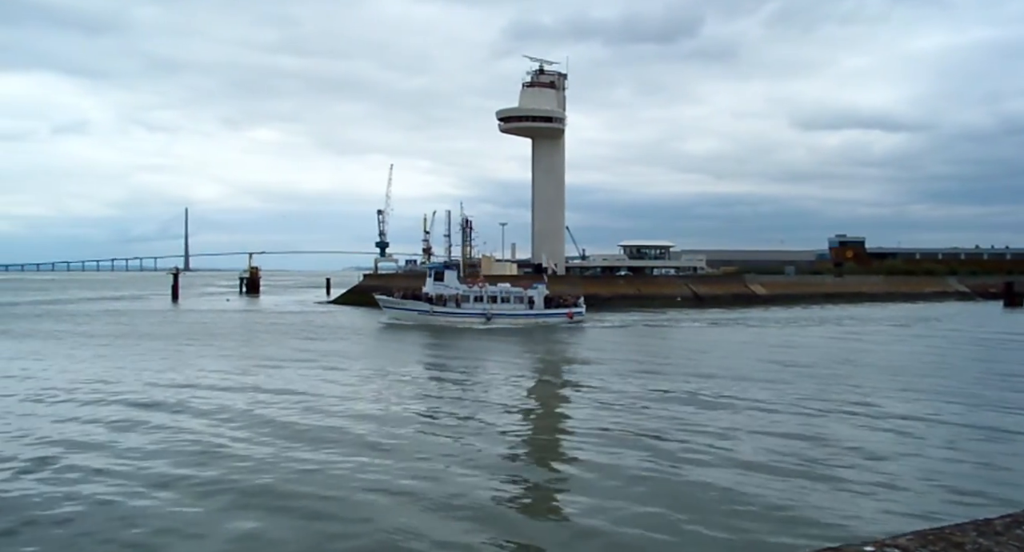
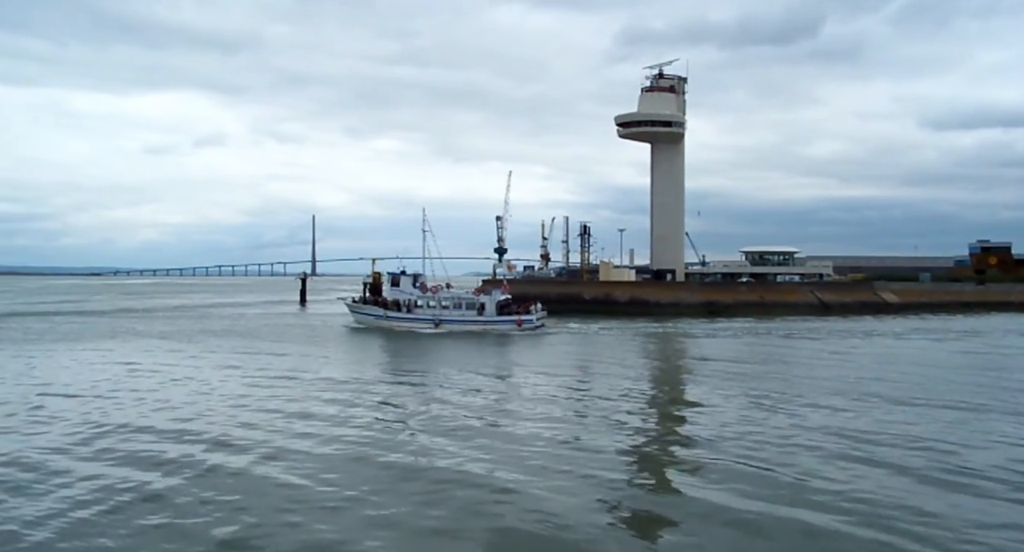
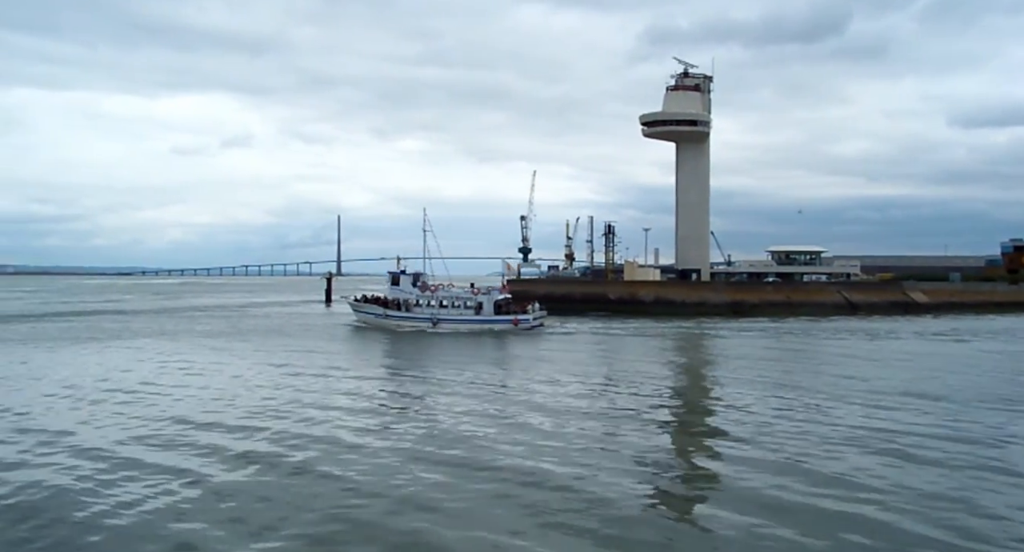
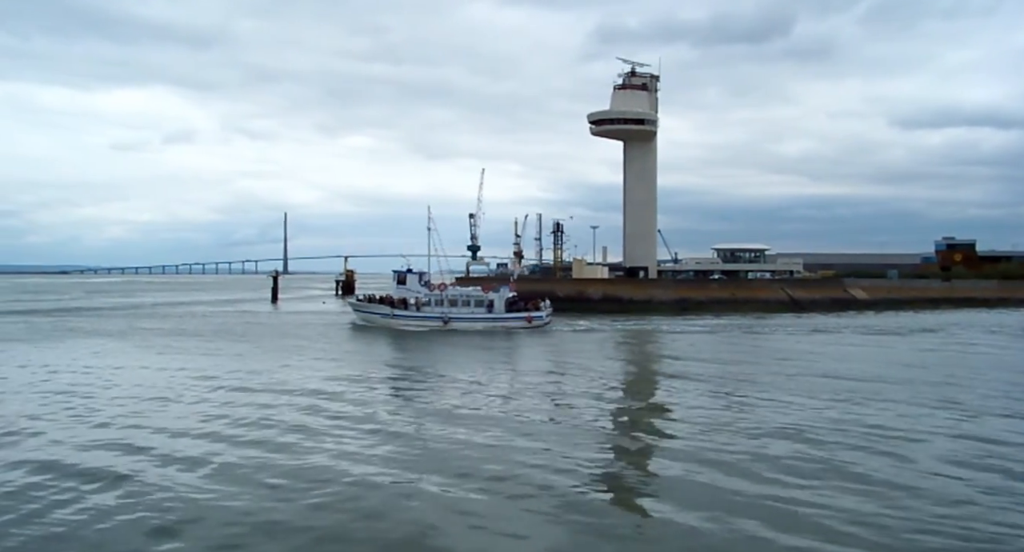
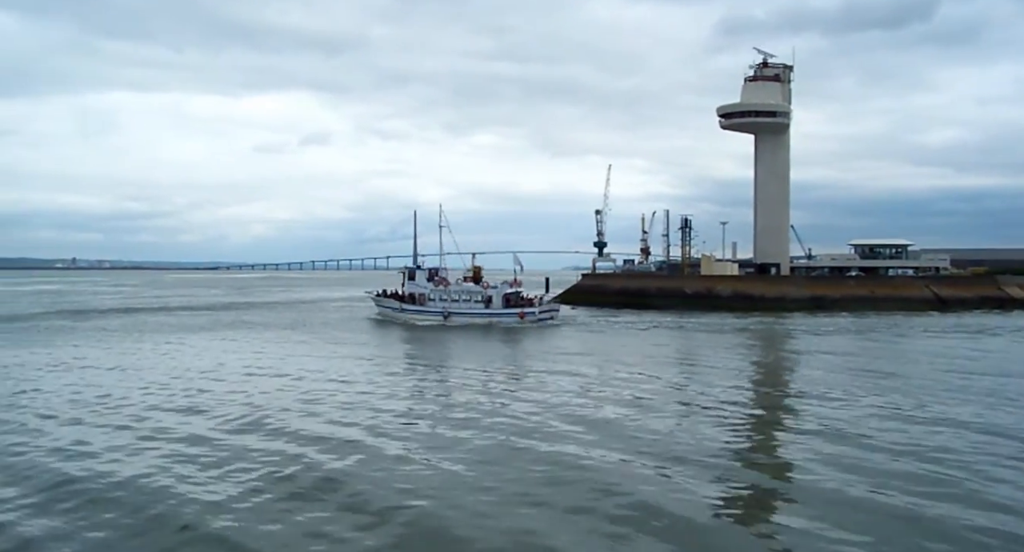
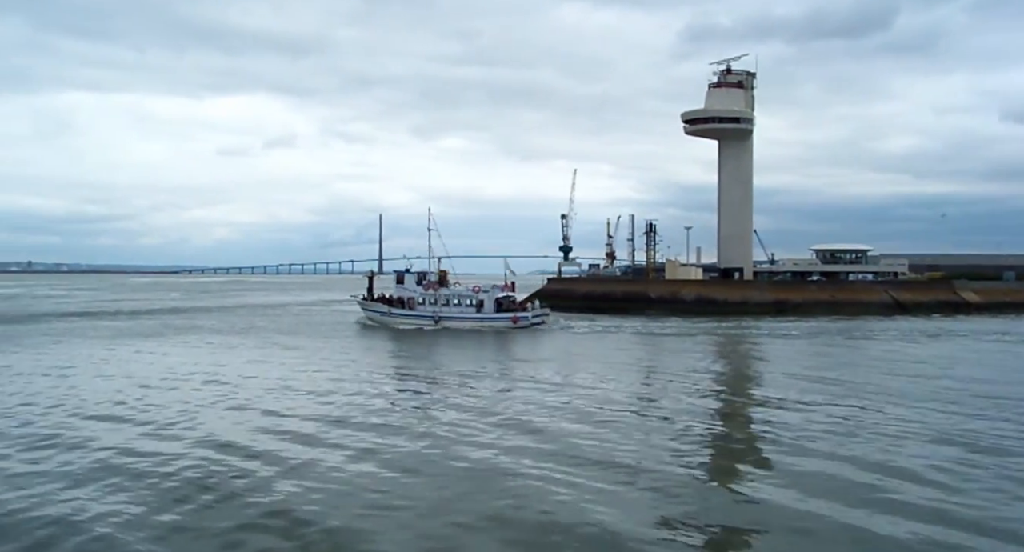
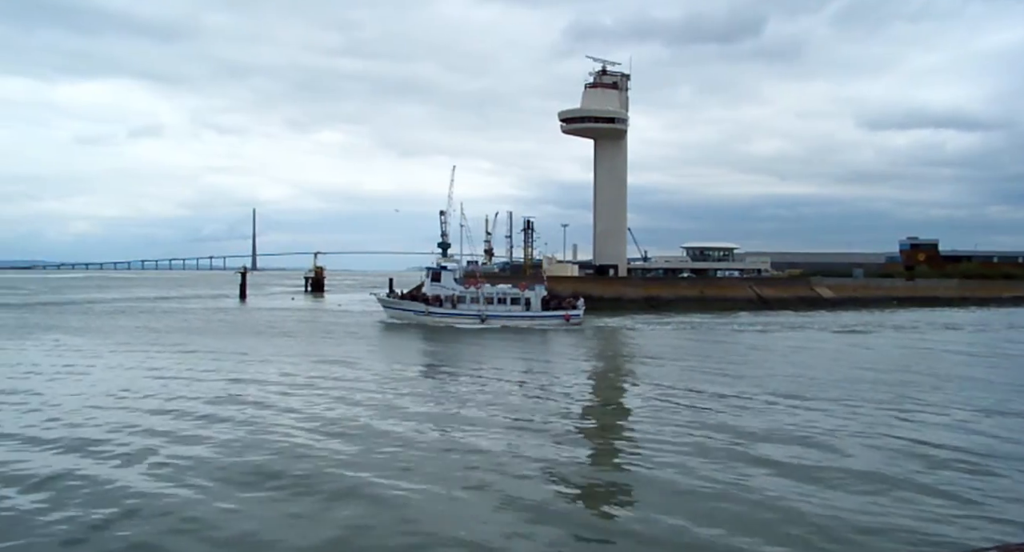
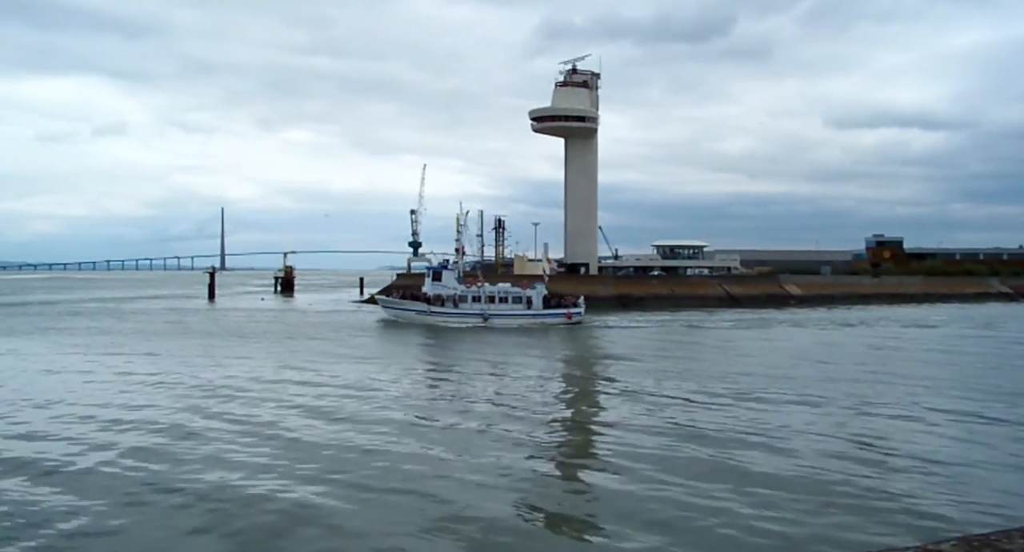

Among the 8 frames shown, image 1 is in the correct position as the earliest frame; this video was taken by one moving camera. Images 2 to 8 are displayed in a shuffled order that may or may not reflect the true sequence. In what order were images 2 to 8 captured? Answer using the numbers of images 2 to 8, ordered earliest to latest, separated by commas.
8, 7, 4, 2, 3, 6, 5
